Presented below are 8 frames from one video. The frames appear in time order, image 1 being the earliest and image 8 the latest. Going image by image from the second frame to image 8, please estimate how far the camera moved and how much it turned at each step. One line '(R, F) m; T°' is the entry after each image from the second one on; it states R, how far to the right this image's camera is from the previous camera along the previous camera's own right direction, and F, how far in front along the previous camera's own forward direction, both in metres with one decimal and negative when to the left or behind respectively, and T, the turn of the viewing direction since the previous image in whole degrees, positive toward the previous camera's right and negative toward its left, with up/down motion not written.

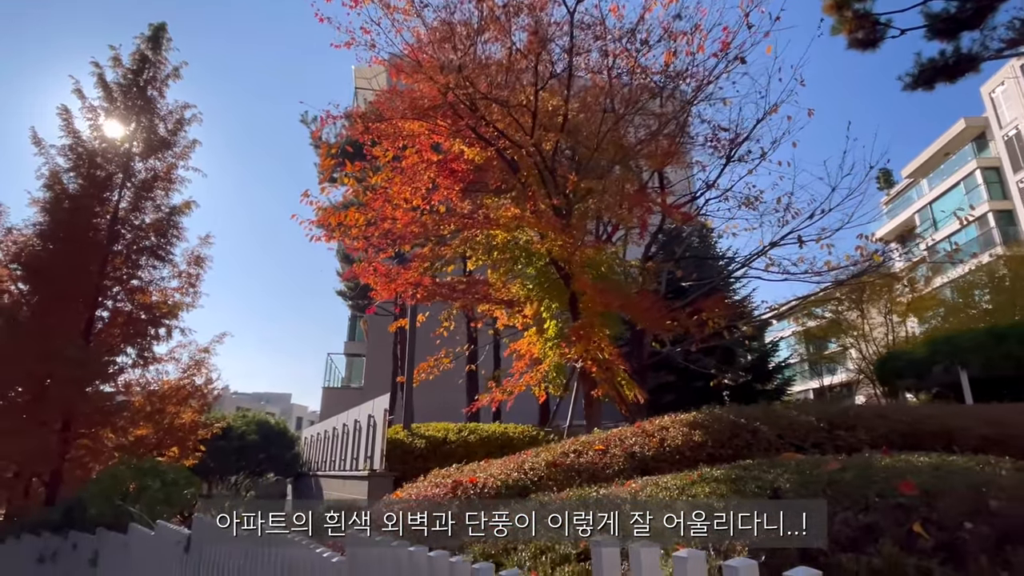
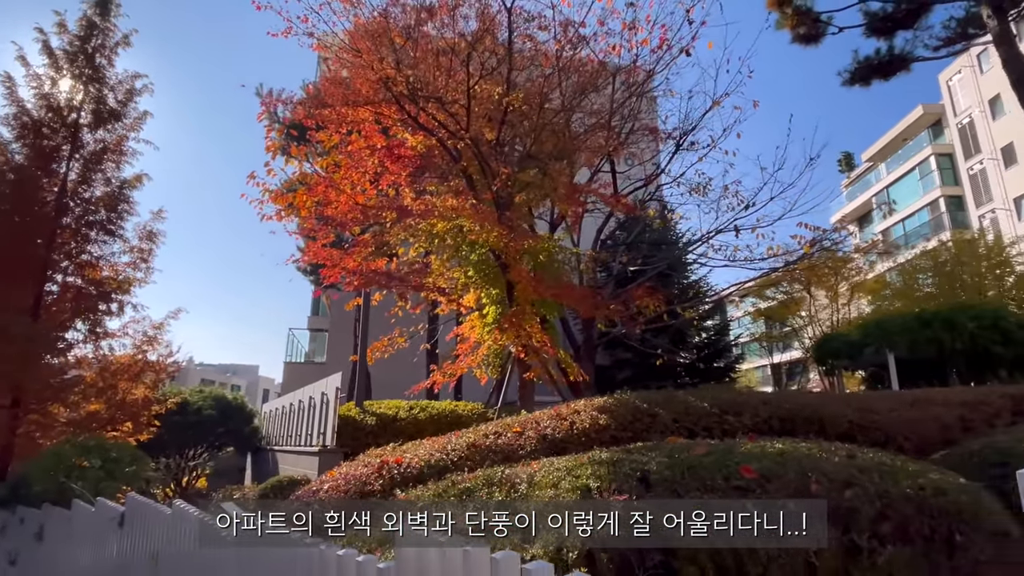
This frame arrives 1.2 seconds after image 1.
(+0.4, -0.3) m; +3°
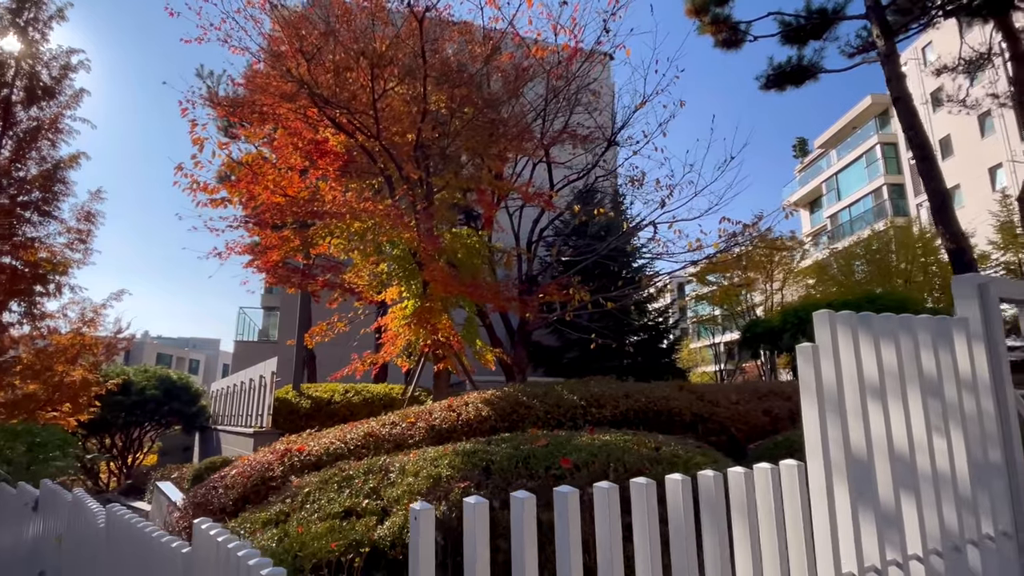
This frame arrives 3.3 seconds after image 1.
(+0.7, -0.5) m; +3°
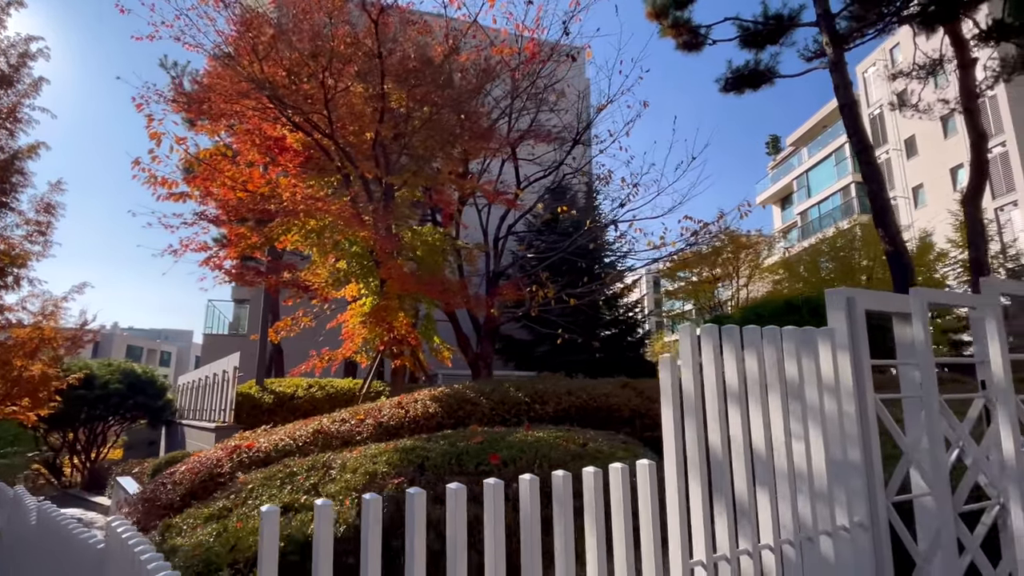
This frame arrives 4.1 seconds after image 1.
(+0.3, -0.2) m; +2°
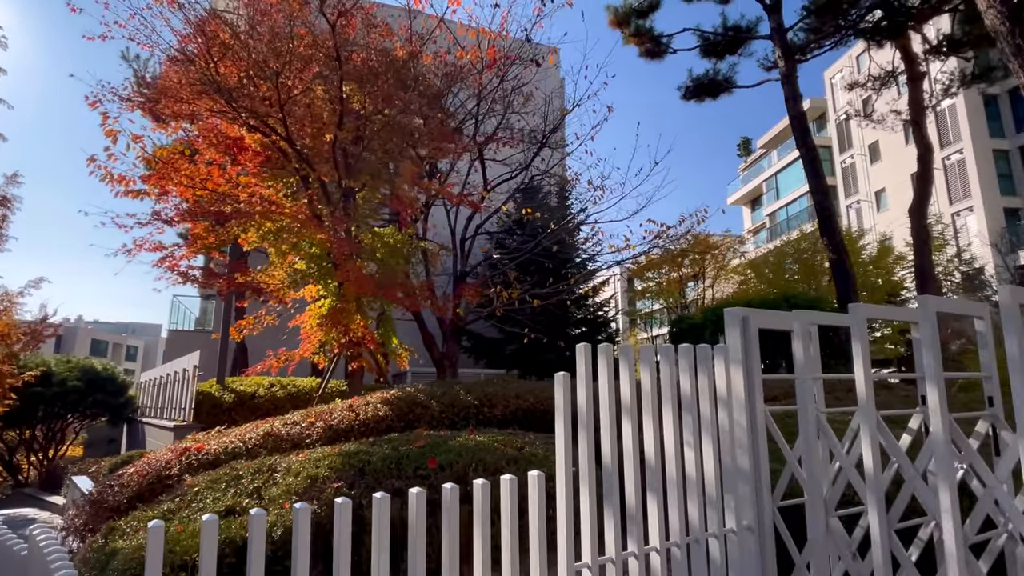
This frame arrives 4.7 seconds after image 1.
(+0.3, -0.1) m; +2°
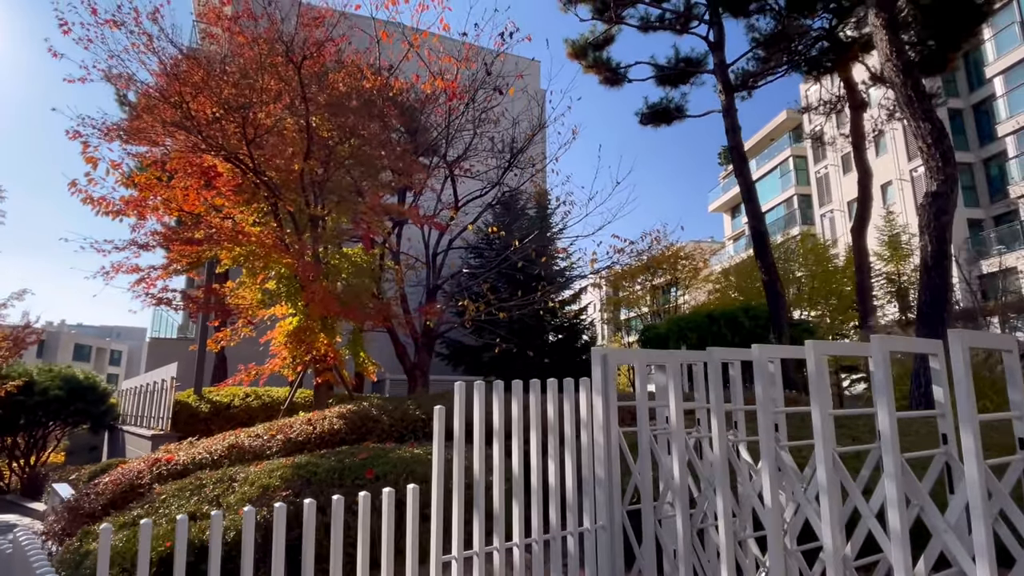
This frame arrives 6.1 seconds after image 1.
(+0.5, -0.6) m; +1°
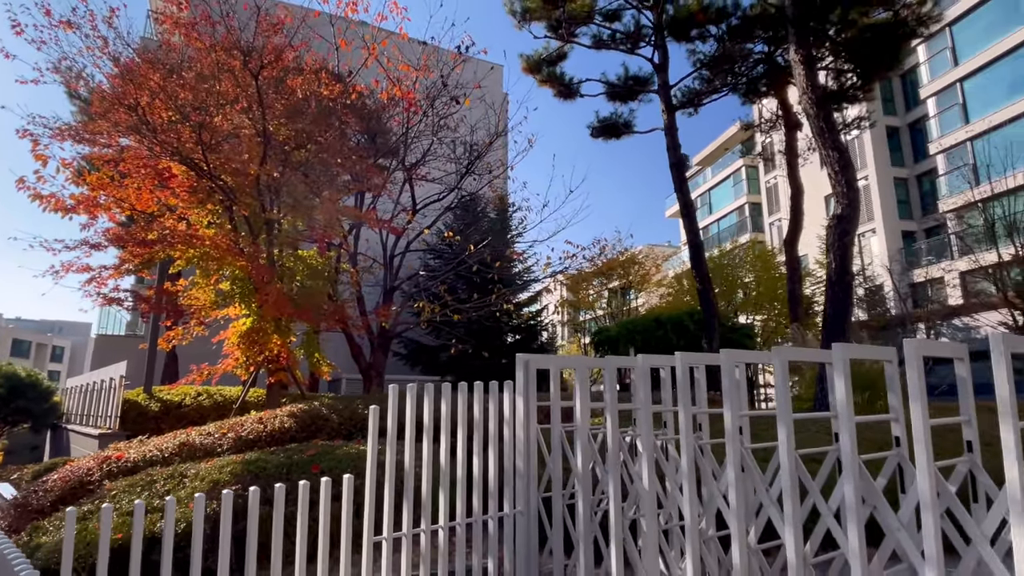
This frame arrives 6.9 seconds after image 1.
(+0.2, -0.4) m; +4°
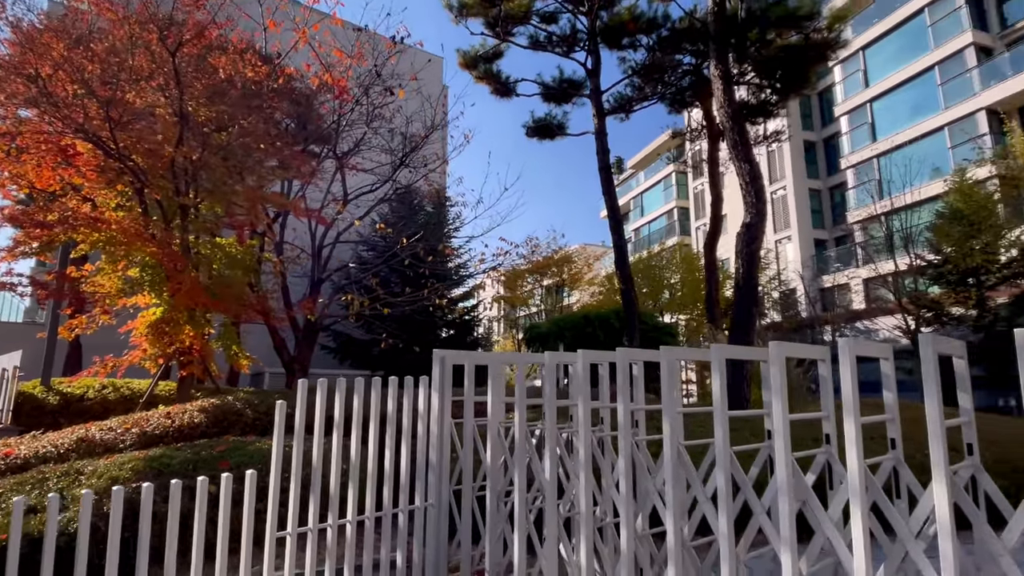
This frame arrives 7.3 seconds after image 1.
(+0.1, -0.1) m; +6°
